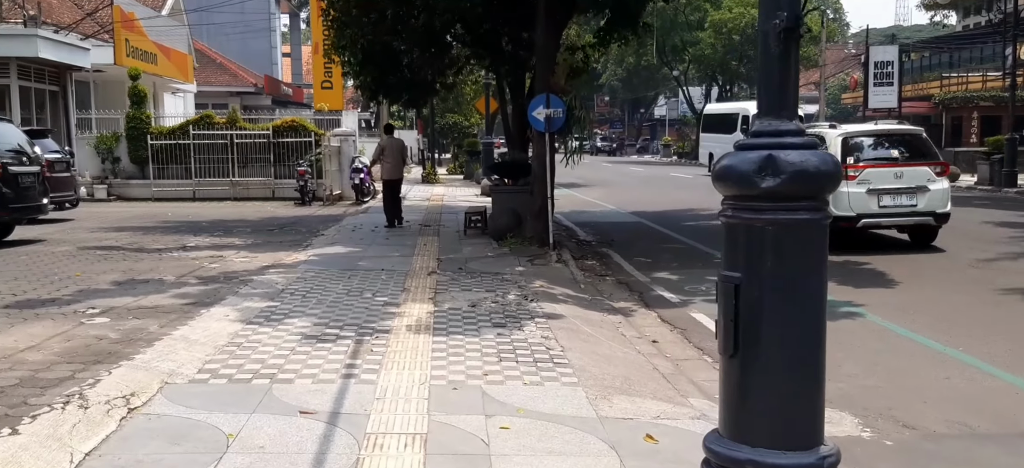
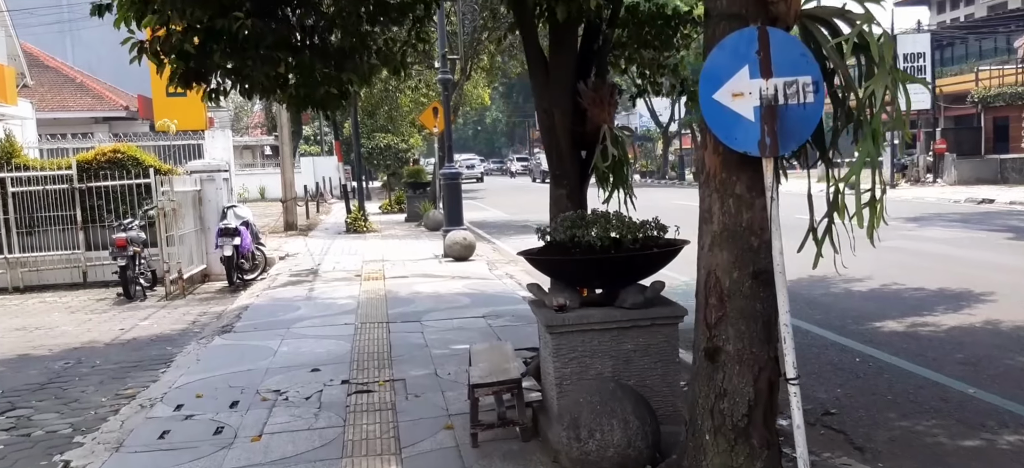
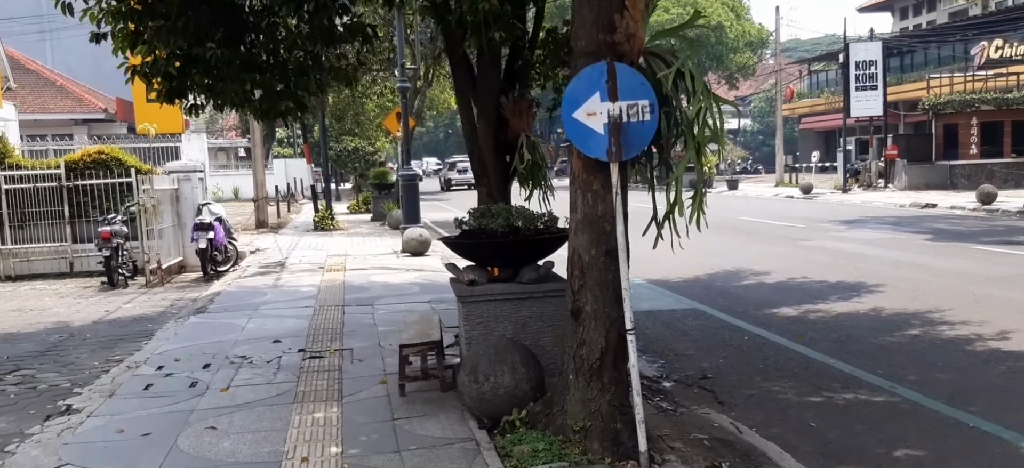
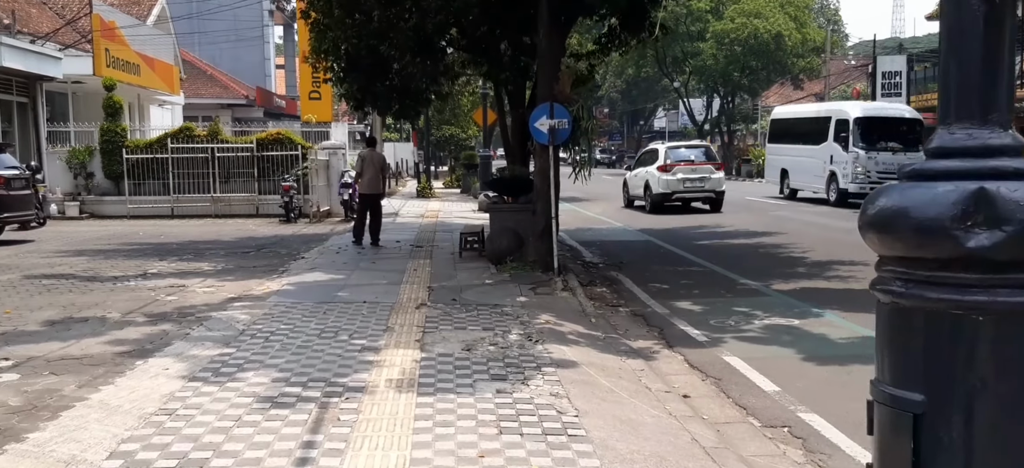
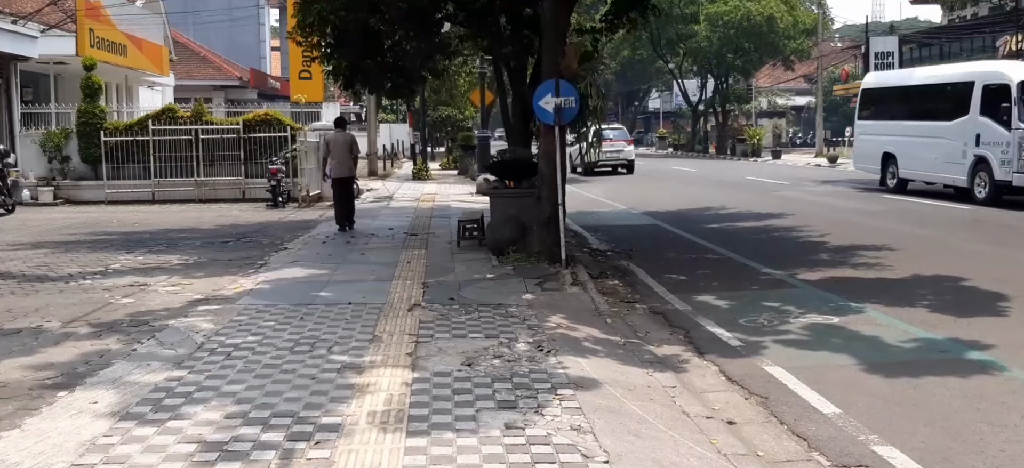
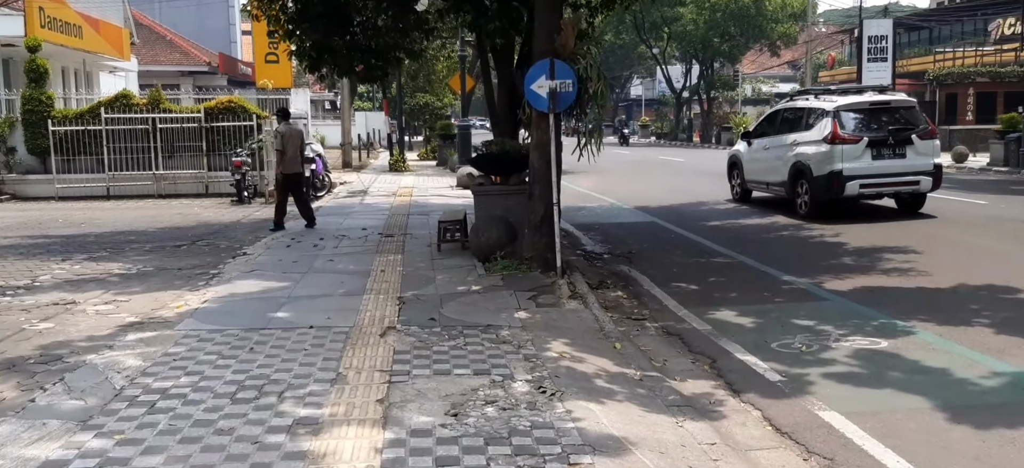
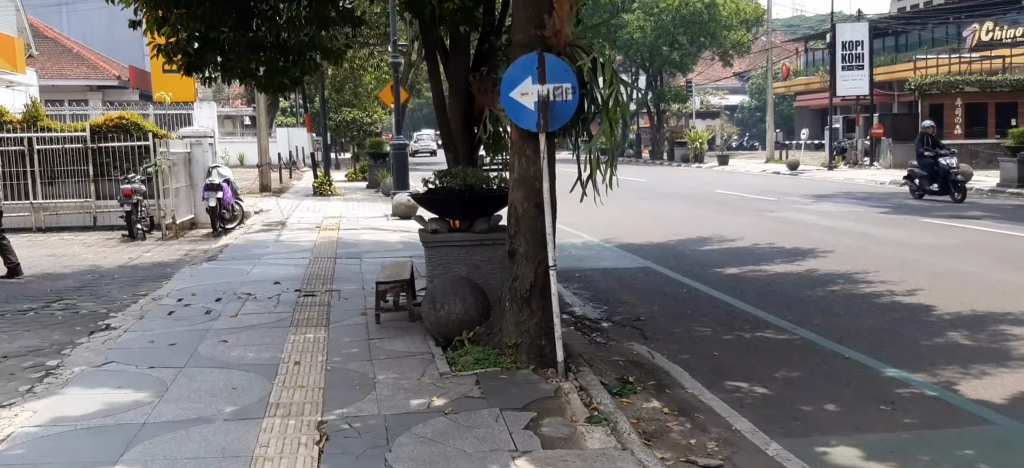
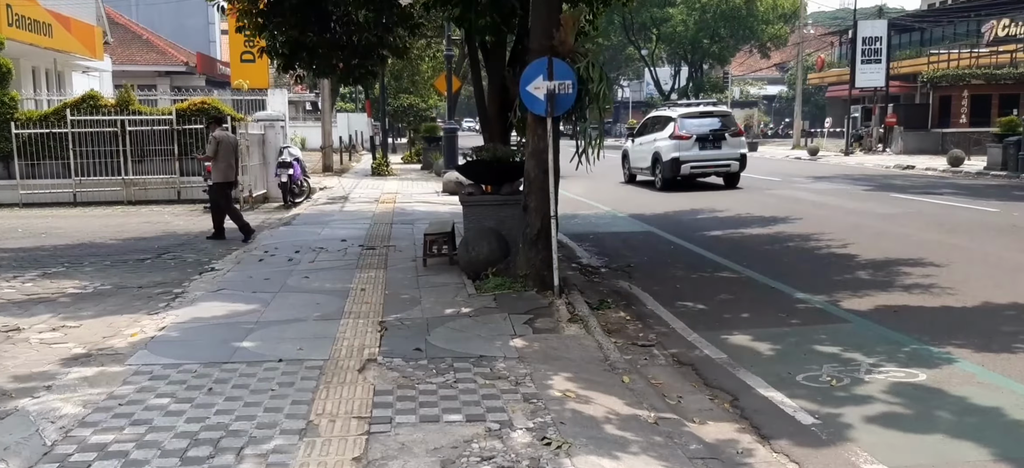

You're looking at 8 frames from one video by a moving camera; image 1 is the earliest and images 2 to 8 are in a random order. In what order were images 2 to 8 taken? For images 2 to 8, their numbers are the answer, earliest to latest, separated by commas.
4, 5, 6, 8, 7, 3, 2
